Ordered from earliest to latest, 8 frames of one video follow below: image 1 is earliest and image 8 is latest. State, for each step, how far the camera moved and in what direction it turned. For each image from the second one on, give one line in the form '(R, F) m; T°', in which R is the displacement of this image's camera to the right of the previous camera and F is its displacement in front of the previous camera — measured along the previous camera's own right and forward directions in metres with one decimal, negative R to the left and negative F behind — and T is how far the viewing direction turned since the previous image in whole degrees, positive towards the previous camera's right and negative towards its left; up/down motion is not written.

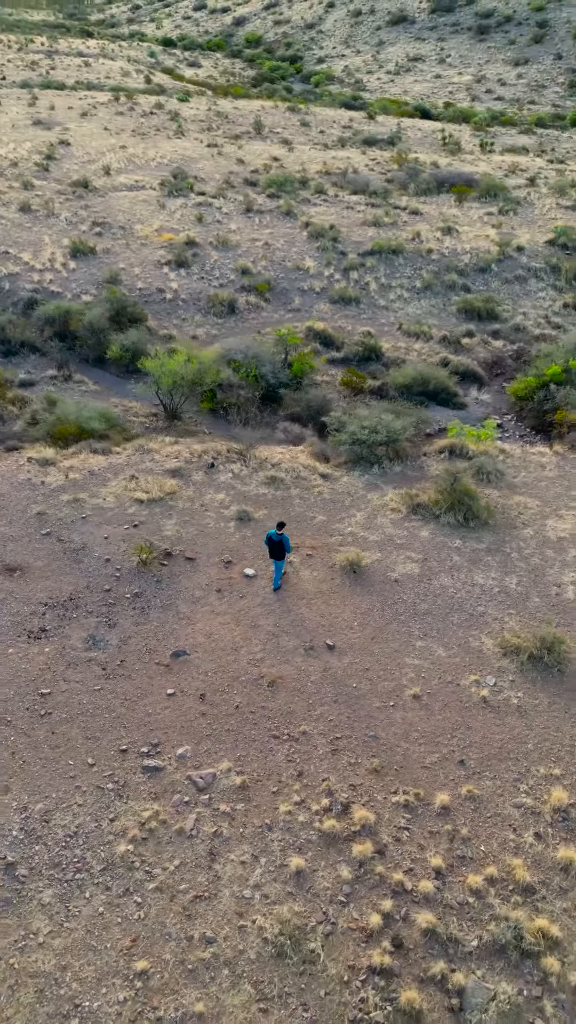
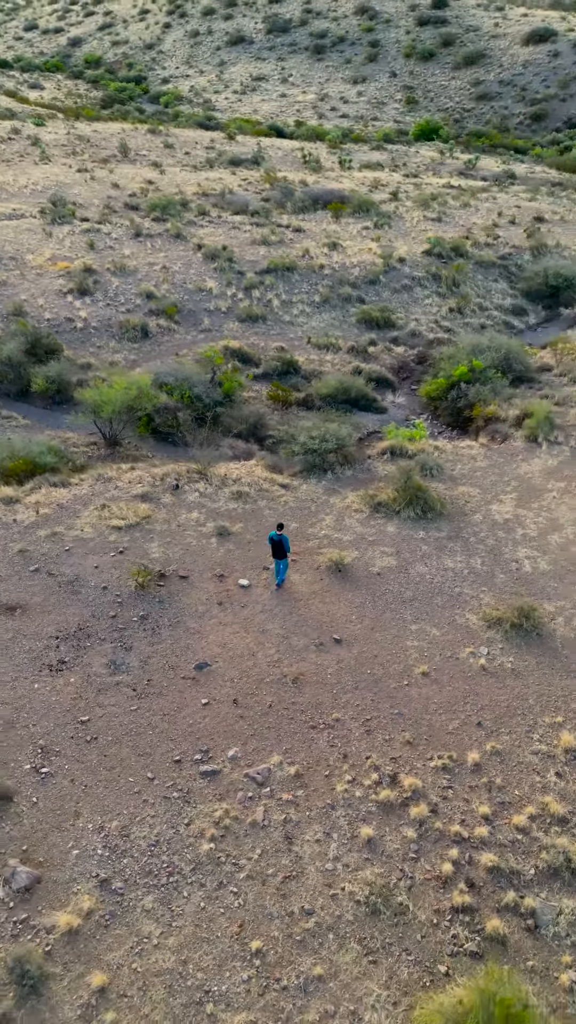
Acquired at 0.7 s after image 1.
(-1.5, -0.6) m; +9°
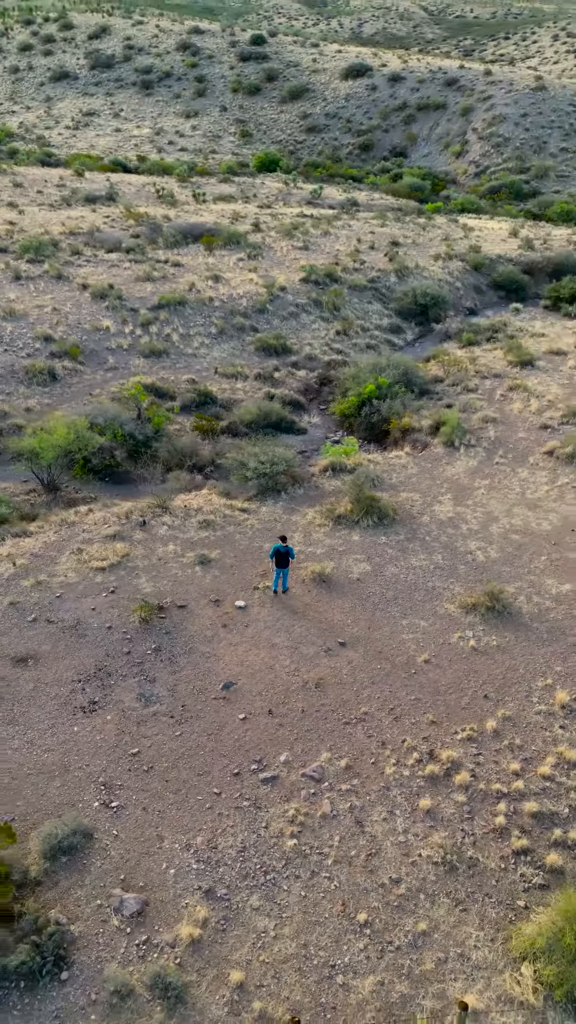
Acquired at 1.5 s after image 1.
(-1.8, -0.6) m; +11°
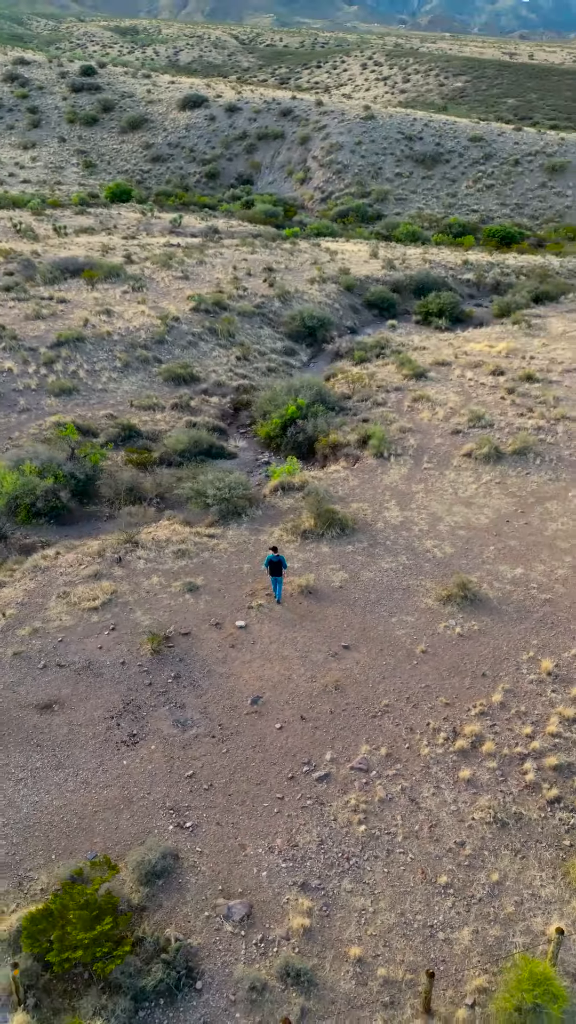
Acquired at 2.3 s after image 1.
(-1.9, -0.6) m; +11°
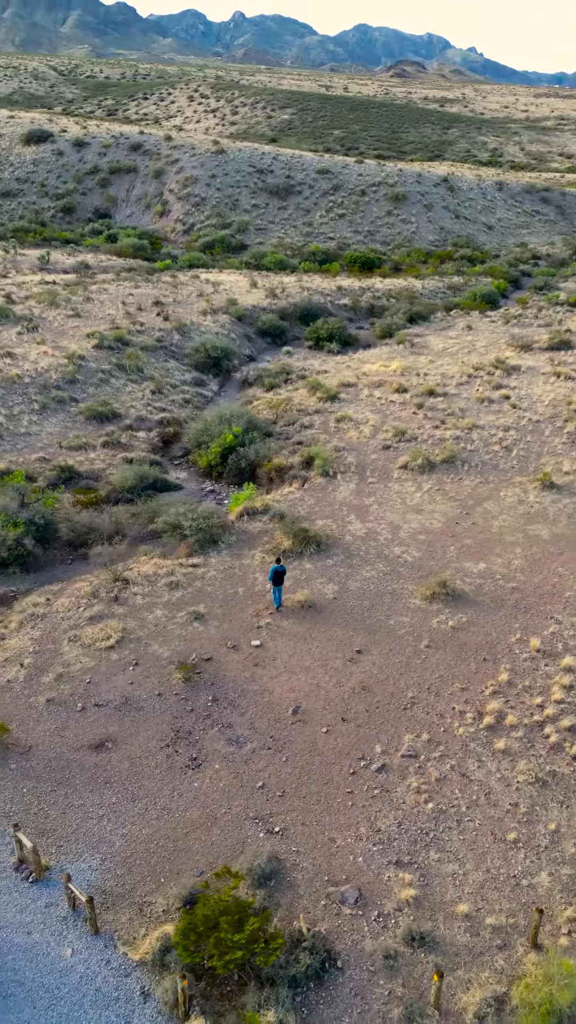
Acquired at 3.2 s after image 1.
(-2.2, -0.6) m; +10°
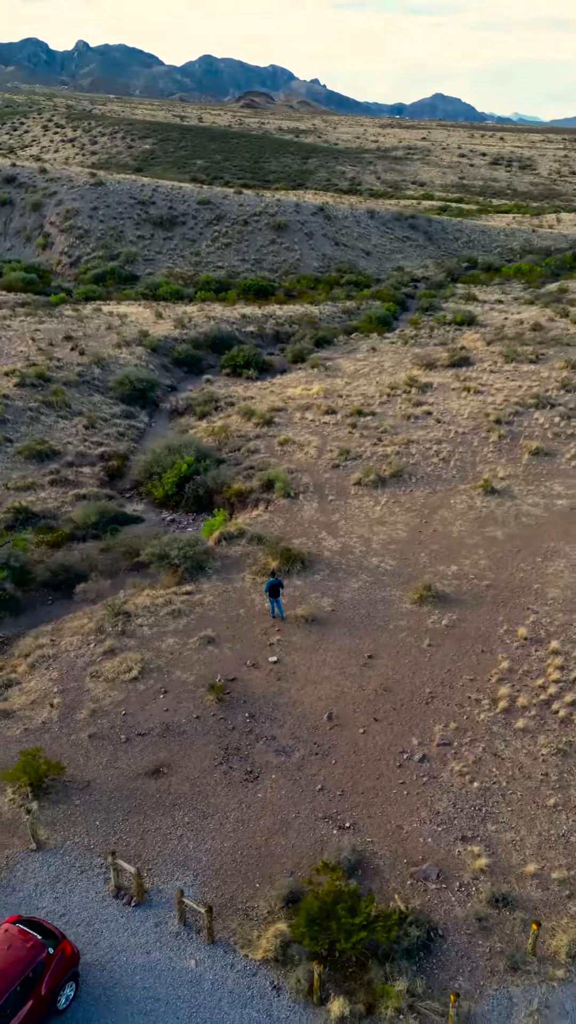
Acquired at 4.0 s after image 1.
(-2.1, -0.6) m; +9°
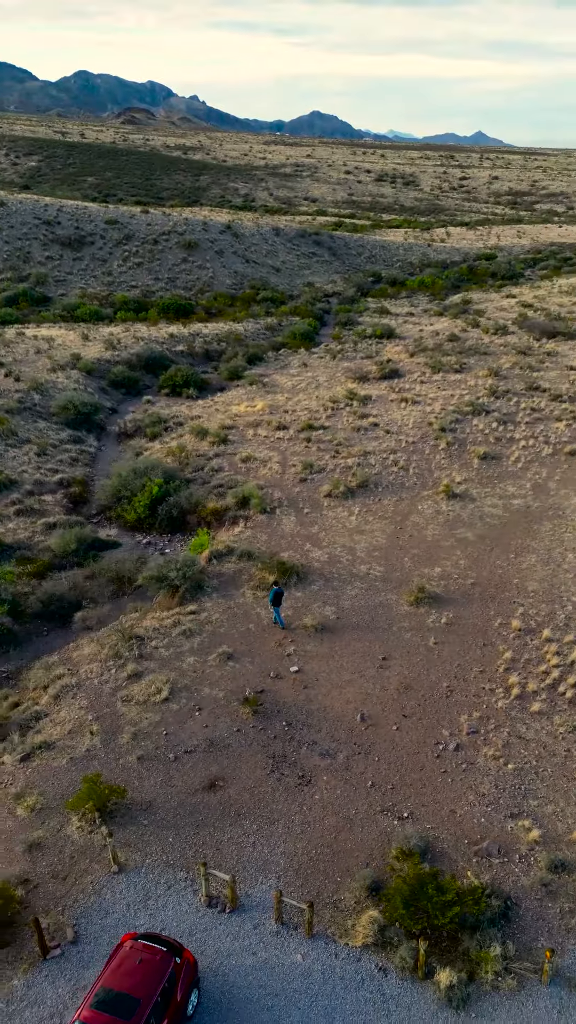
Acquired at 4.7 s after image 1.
(-1.9, -0.5) m; +7°
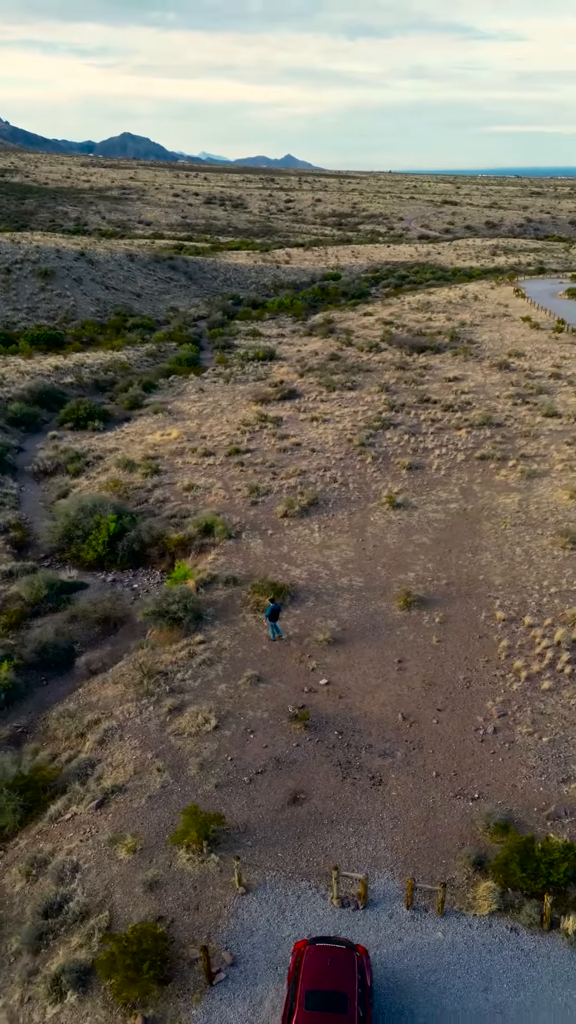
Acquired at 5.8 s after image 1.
(-3.0, -0.5) m; +11°
